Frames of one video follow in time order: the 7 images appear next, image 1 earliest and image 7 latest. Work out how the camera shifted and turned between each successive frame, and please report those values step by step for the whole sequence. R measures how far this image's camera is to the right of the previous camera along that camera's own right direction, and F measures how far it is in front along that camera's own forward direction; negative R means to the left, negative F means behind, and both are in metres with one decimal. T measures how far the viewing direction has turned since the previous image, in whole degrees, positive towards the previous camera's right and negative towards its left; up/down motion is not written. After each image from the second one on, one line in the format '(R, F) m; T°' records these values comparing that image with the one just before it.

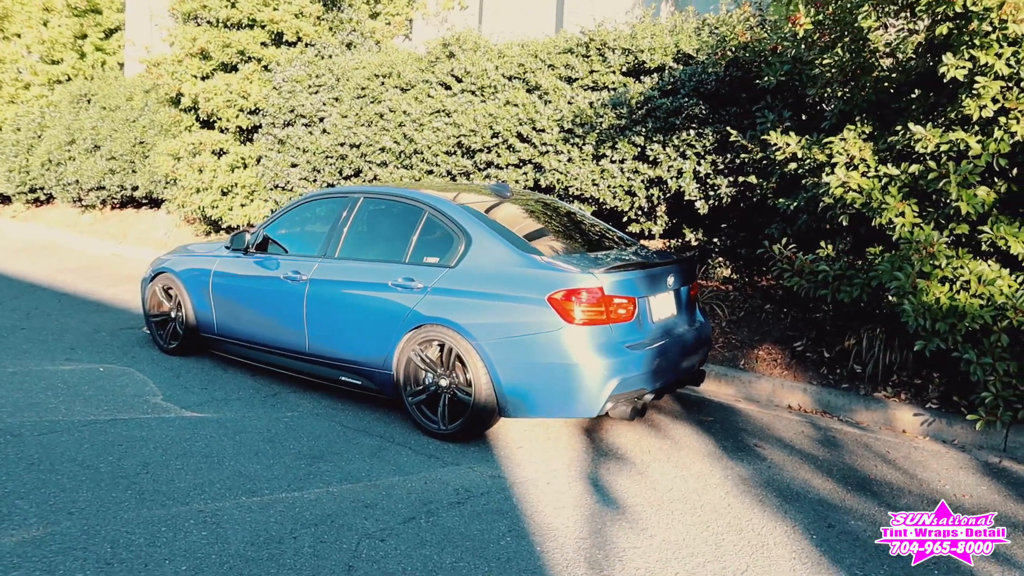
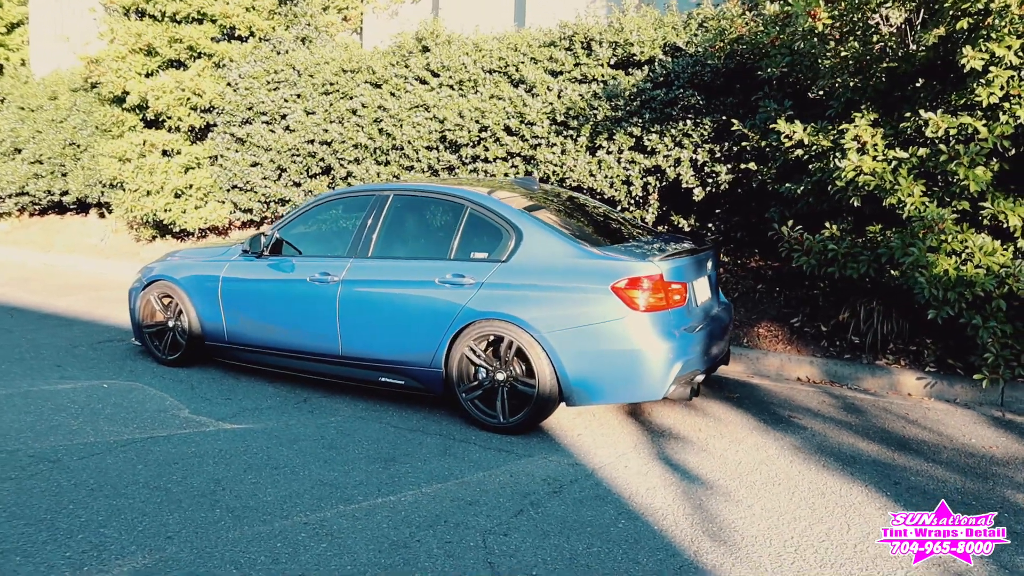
(-1.0, 0.0) m; +8°
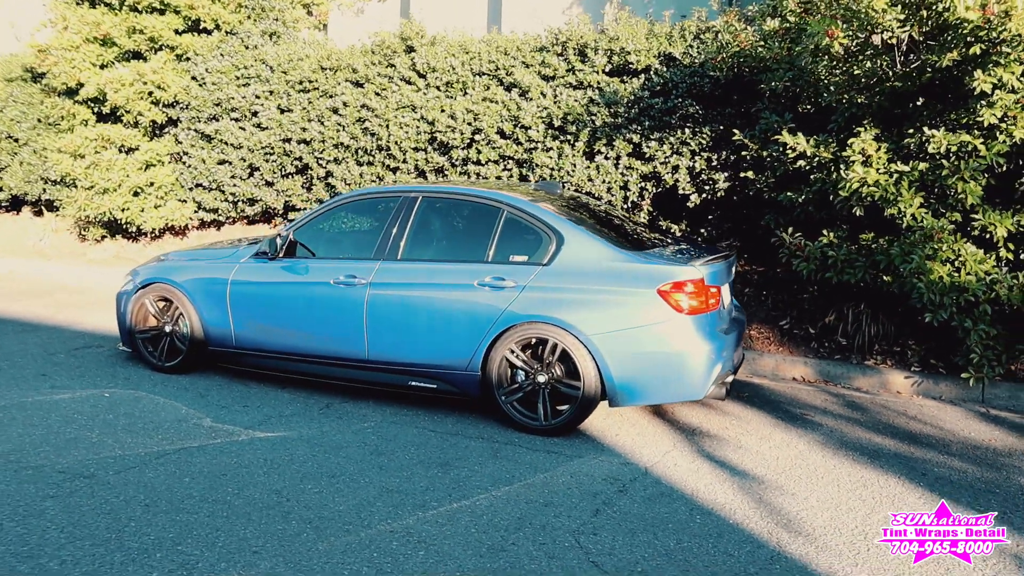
(-0.9, 0.0) m; +7°
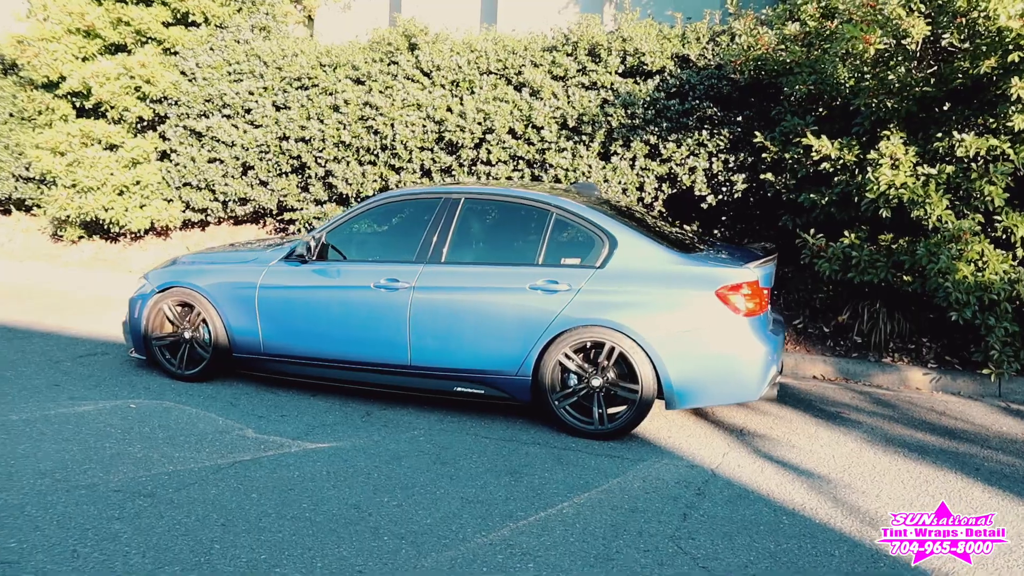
(-0.8, +0.1) m; +4°
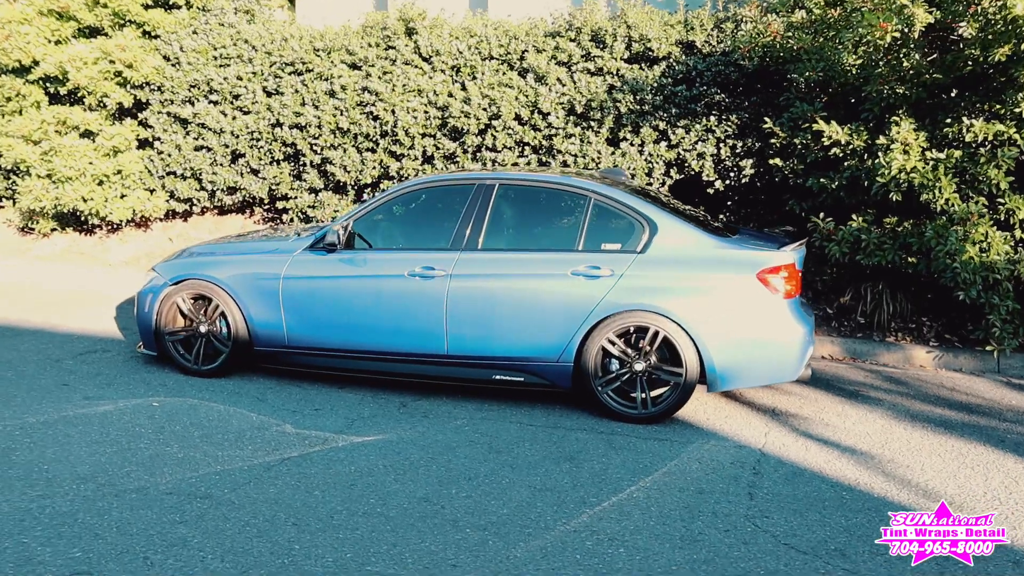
(-0.6, +0.1) m; +4°
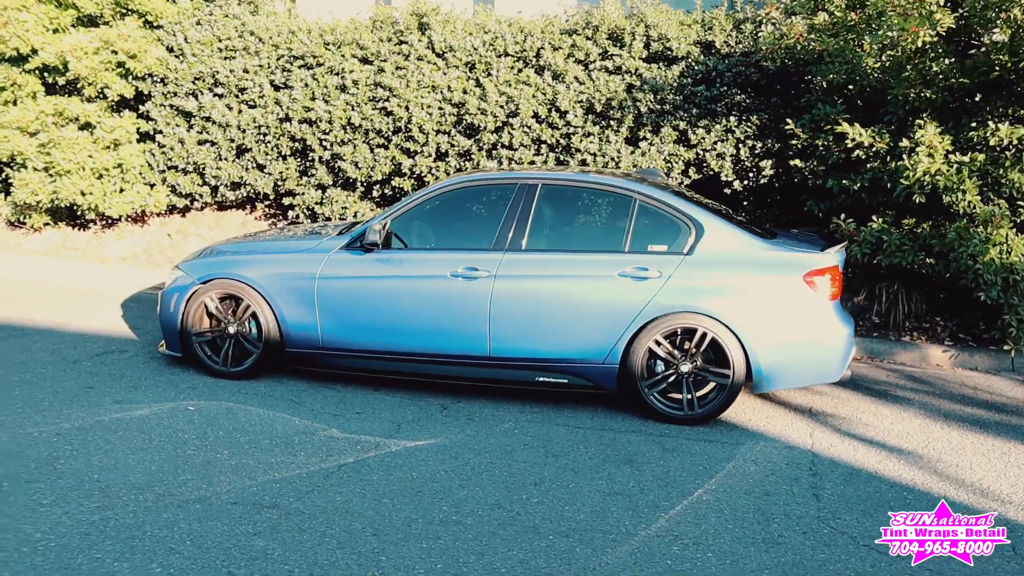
(-0.6, +0.1) m; +3°
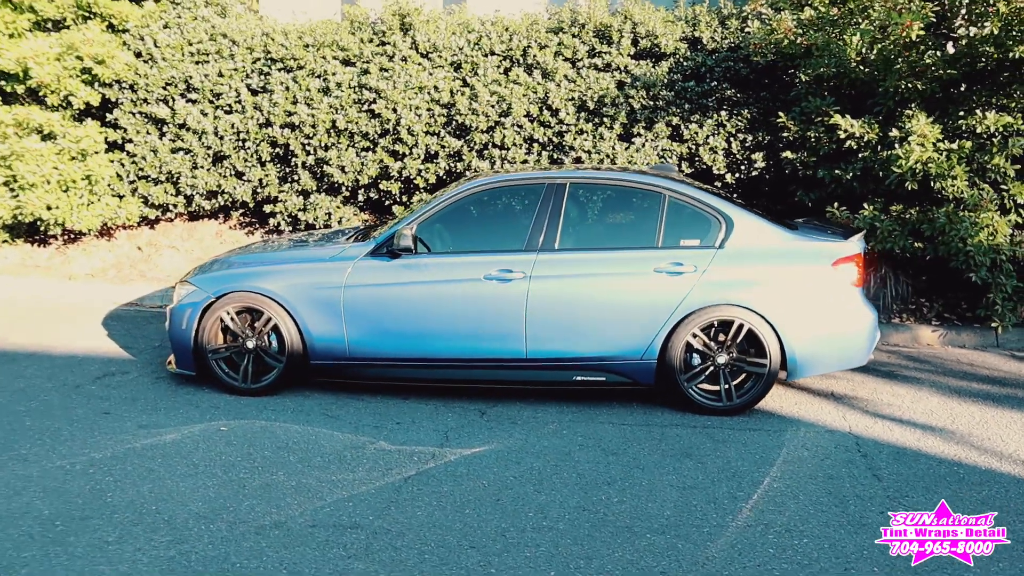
(-0.7, +0.1) m; +5°
